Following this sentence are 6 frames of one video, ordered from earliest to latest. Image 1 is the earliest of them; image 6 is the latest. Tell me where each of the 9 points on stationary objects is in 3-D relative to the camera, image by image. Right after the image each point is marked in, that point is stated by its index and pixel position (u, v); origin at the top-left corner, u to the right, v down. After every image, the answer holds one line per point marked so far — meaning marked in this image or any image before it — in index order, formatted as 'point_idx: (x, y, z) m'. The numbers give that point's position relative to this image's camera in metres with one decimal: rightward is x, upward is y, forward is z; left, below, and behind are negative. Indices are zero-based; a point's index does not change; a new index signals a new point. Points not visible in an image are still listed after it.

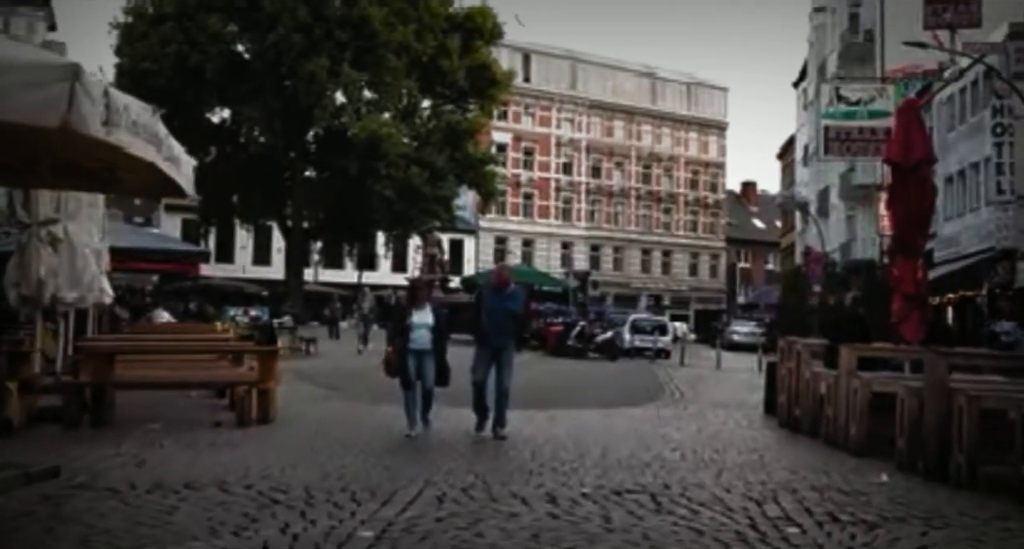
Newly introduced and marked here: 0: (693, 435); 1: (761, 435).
0: (+1.6, -1.5, +12.6) m
1: (+2.3, -1.5, +13.0) m
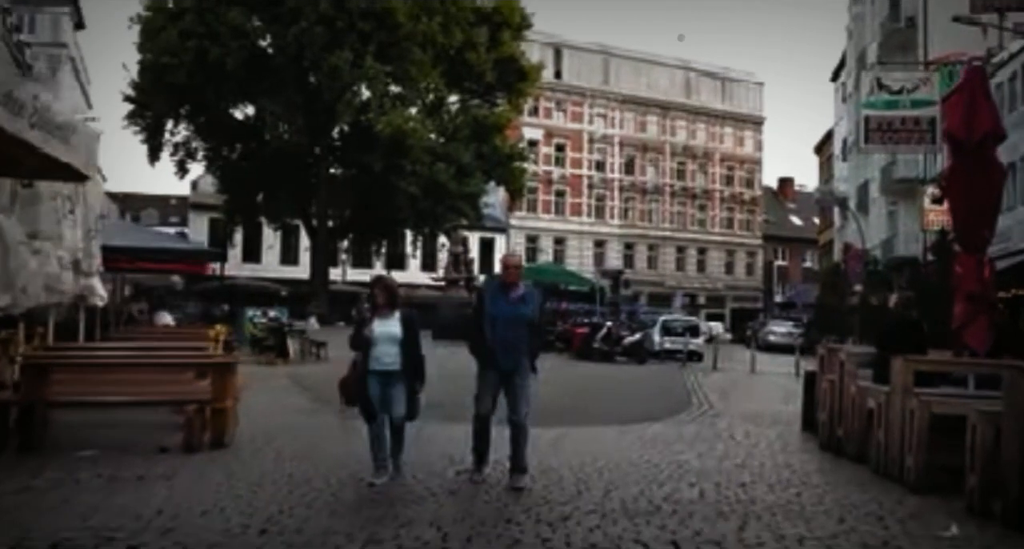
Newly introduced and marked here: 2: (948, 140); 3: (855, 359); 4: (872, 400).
0: (+1.6, -1.5, +10.8) m
1: (+2.3, -1.5, +11.1) m
2: (+3.4, +1.0, +10.9) m
3: (+2.9, -0.7, +11.9) m
4: (+2.8, -1.0, +11.0) m
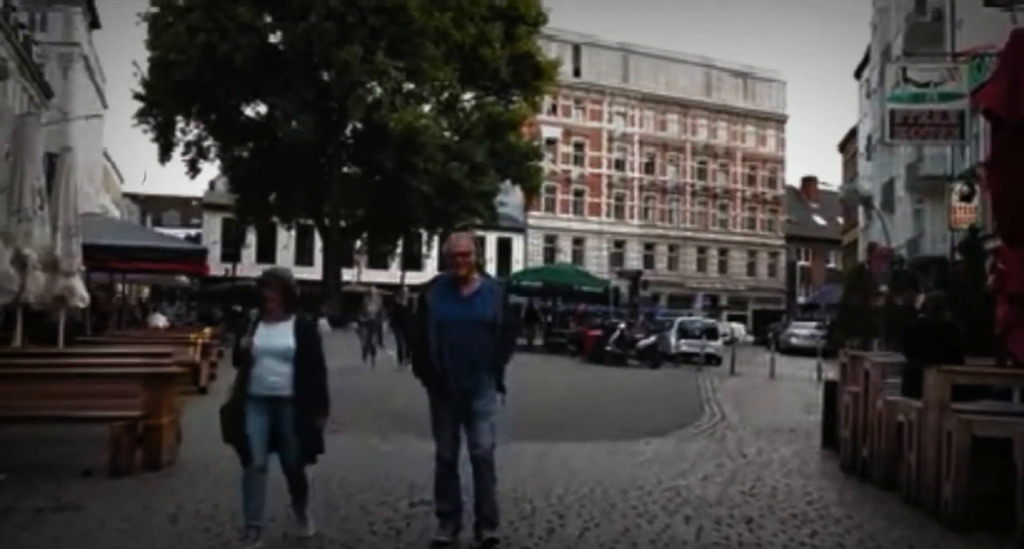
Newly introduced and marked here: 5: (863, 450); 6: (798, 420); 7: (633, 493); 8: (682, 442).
0: (+1.4, -1.4, +9.4) m
1: (+2.1, -1.5, +9.7) m
2: (+3.2, +1.0, +9.4) m
3: (+2.8, -0.7, +10.4) m
4: (+2.7, -1.0, +9.5) m
5: (+2.7, -1.3, +10.6) m
6: (+3.5, -1.7, +16.6) m
7: (+0.8, -1.4, +8.9) m
8: (+1.6, -1.6, +12.9) m
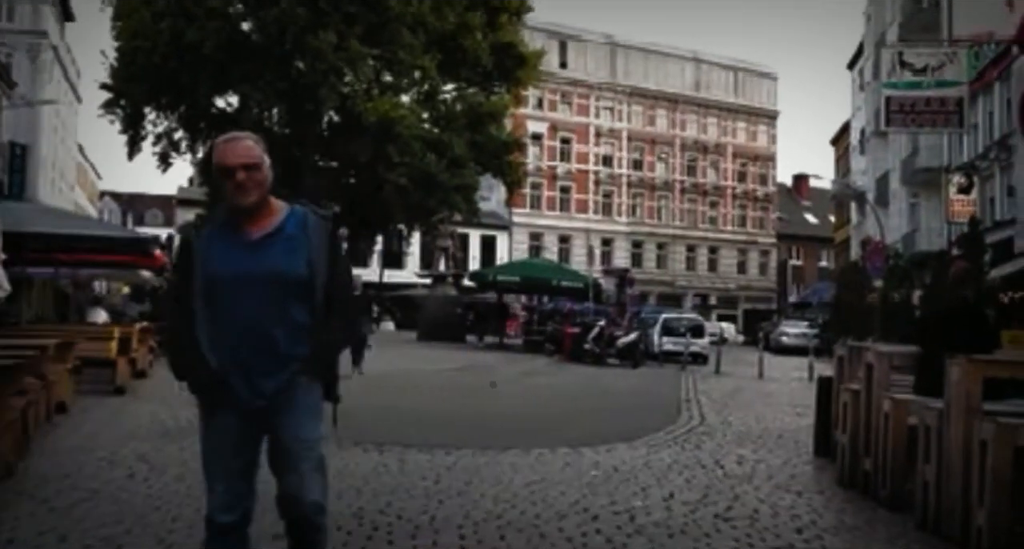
0: (+1.0, -1.3, +7.4) m
1: (+1.7, -1.3, +7.7) m
2: (+2.8, +1.2, +7.5) m
3: (+2.3, -0.5, +8.5) m
4: (+2.2, -0.8, +7.6) m
5: (+2.2, -1.2, +8.7) m
6: (+2.9, -1.6, +14.7) m
7: (+0.3, -1.2, +7.0) m
8: (+1.1, -1.4, +11.0) m
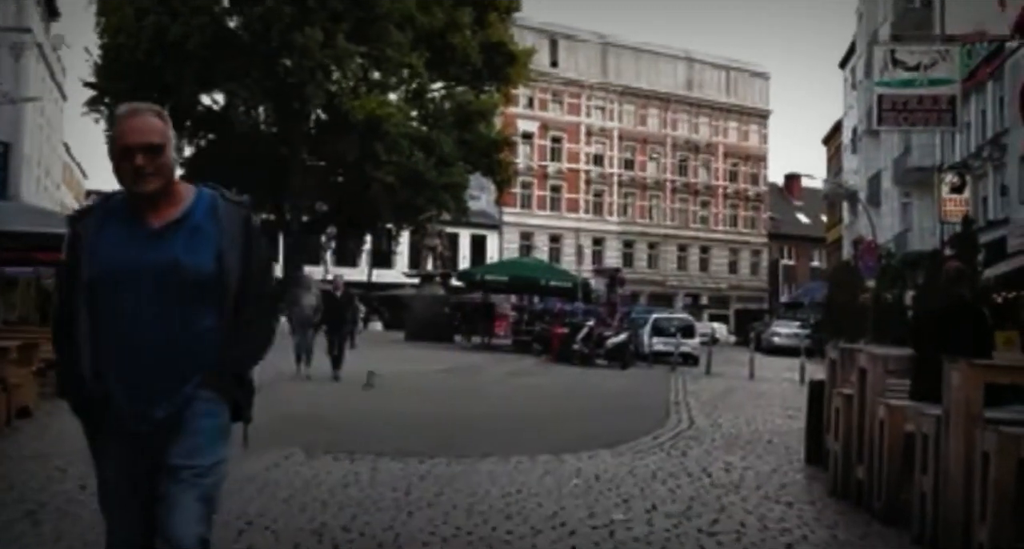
0: (+0.8, -1.3, +7.0) m
1: (+1.5, -1.3, +7.3) m
2: (+2.6, +1.2, +7.1) m
3: (+2.1, -0.5, +8.1) m
4: (+2.1, -0.8, +7.2) m
5: (+2.1, -1.2, +8.3) m
6: (+2.8, -1.6, +14.3) m
7: (+0.2, -1.2, +6.5) m
8: (+1.0, -1.4, +10.6) m
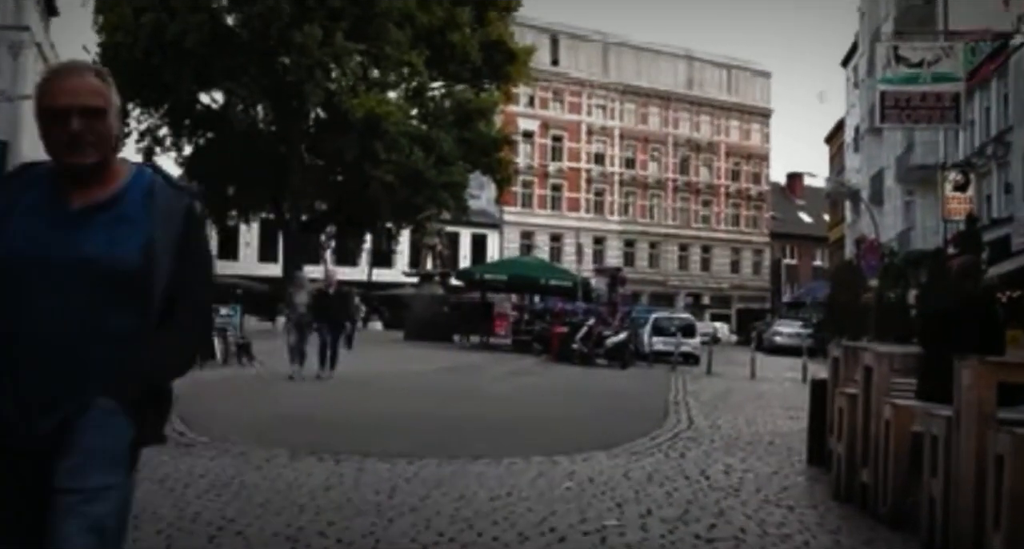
0: (+0.8, -1.2, +6.7) m
1: (+1.5, -1.3, +7.0) m
2: (+2.6, +1.2, +6.7) m
3: (+2.1, -0.5, +7.7) m
4: (+2.0, -0.7, +6.8) m
5: (+2.0, -1.1, +7.9) m
6: (+2.7, -1.5, +13.9) m
7: (+0.1, -1.2, +6.2) m
8: (+0.9, -1.3, +10.2) m
